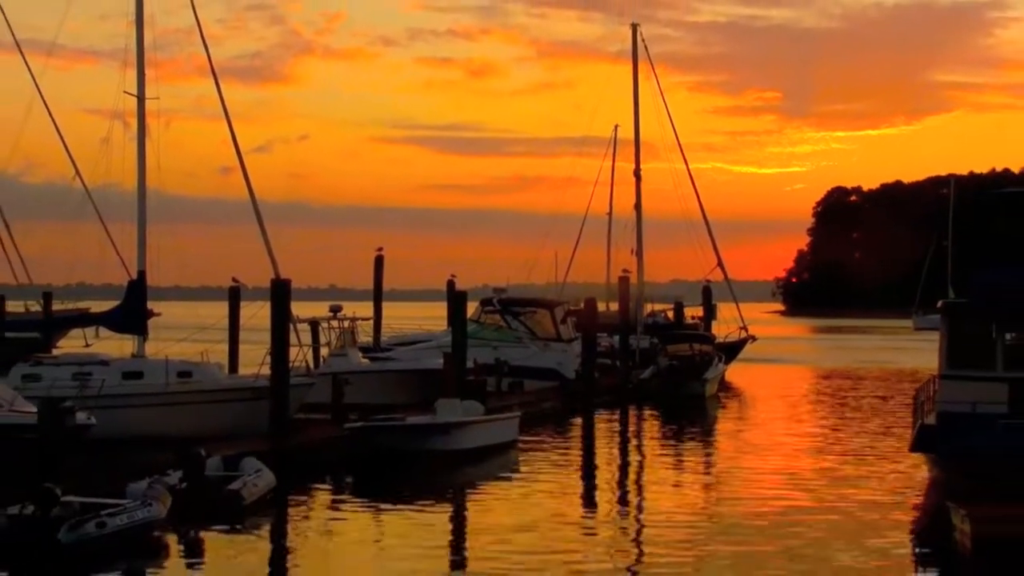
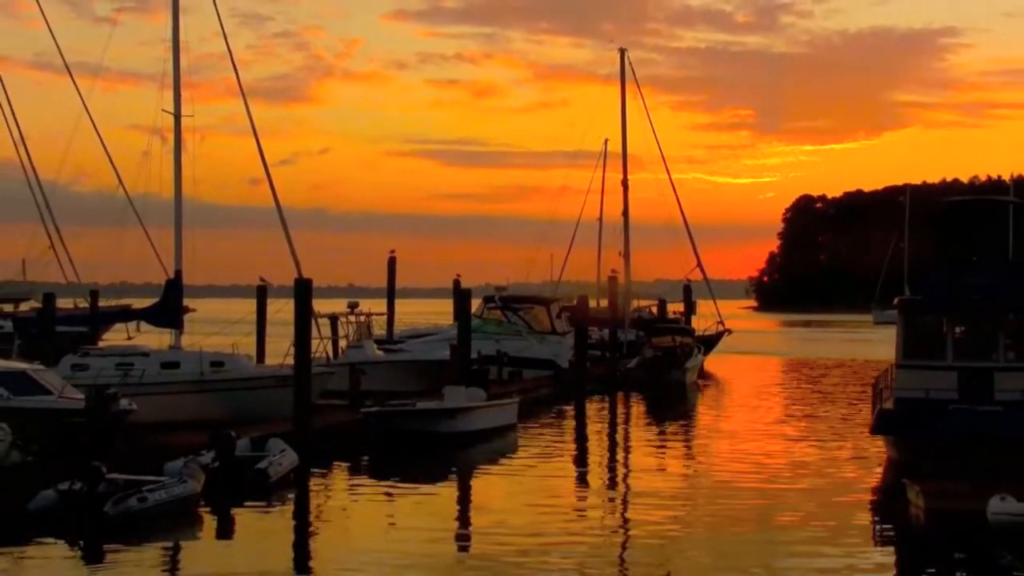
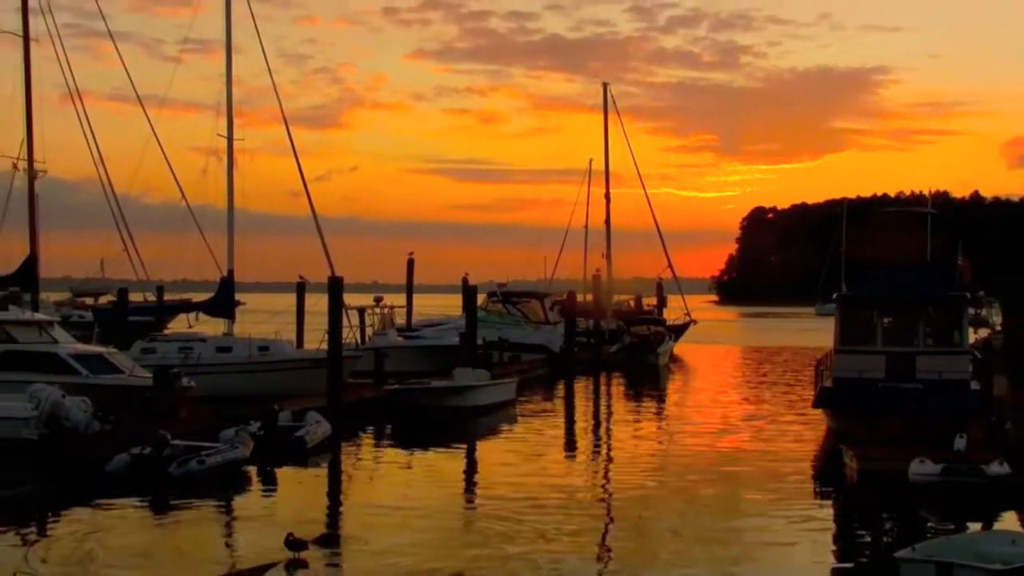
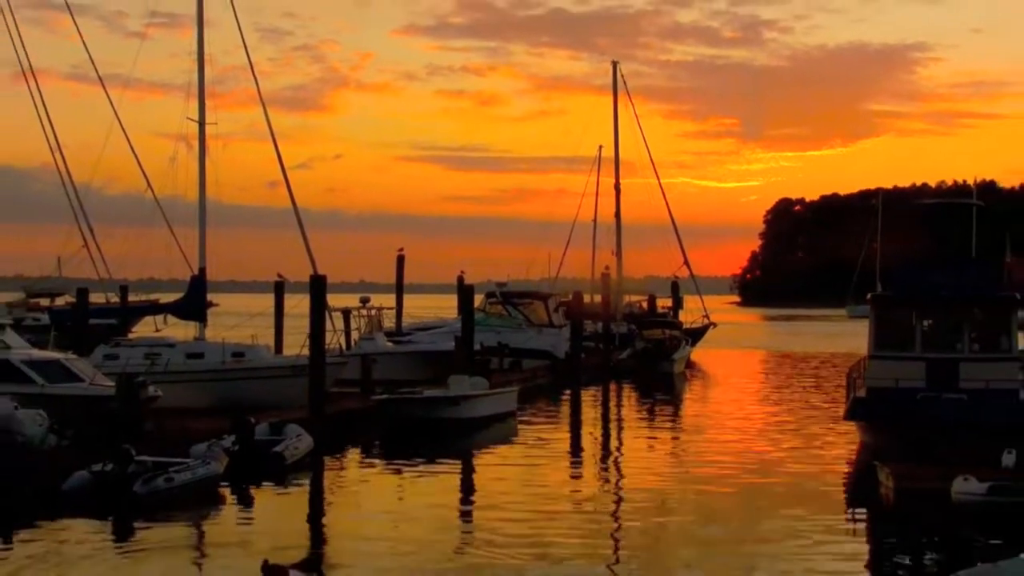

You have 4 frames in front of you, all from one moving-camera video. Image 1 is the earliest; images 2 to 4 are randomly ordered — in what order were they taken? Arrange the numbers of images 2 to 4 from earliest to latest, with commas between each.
2, 4, 3
